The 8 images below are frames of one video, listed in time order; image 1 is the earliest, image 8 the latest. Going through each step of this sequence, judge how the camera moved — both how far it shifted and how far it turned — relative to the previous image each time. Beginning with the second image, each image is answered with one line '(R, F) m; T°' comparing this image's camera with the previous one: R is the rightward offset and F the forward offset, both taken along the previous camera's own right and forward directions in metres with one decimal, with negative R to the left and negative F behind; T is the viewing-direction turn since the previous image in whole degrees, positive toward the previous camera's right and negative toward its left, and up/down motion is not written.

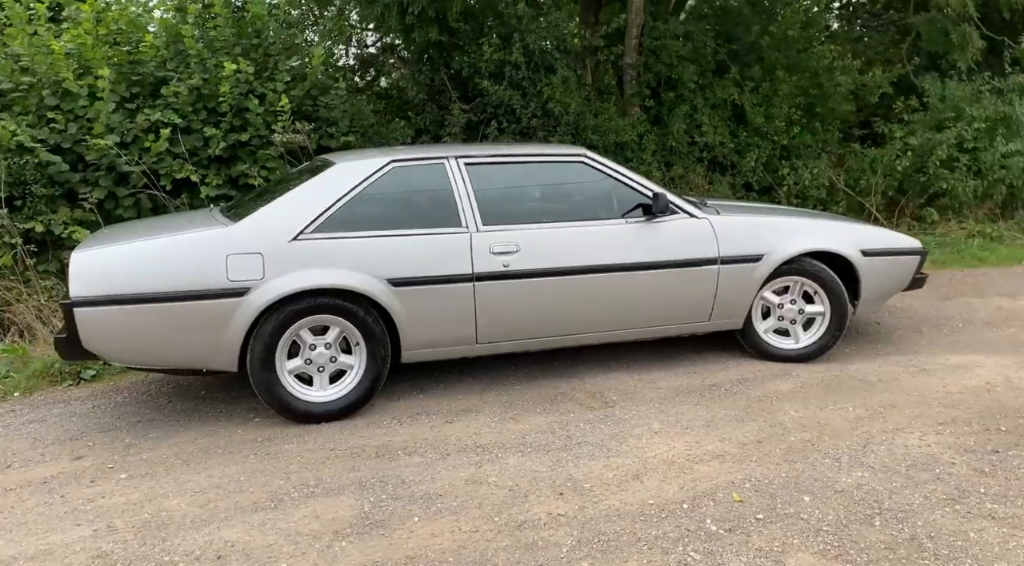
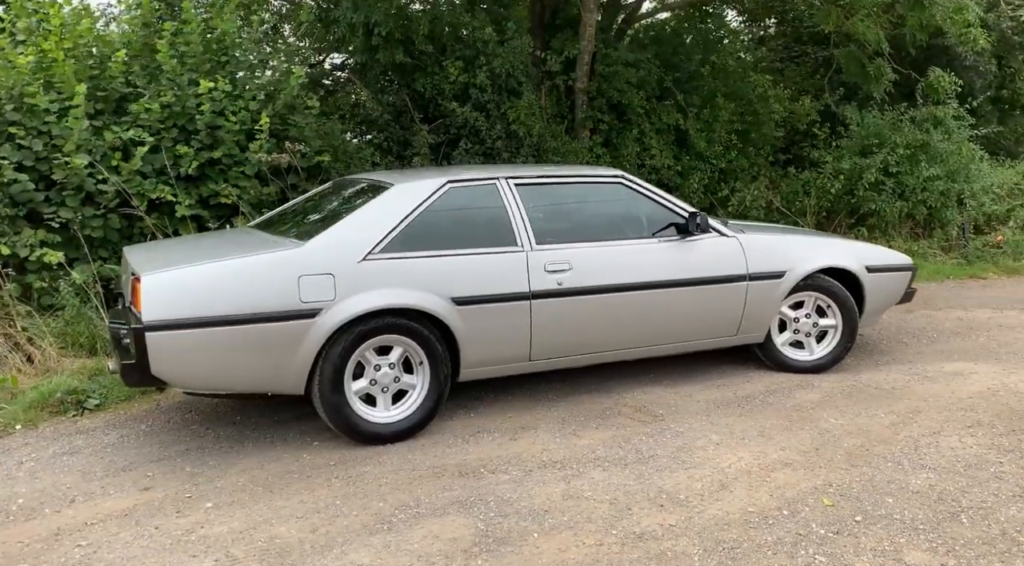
(-0.8, 0.0) m; +7°
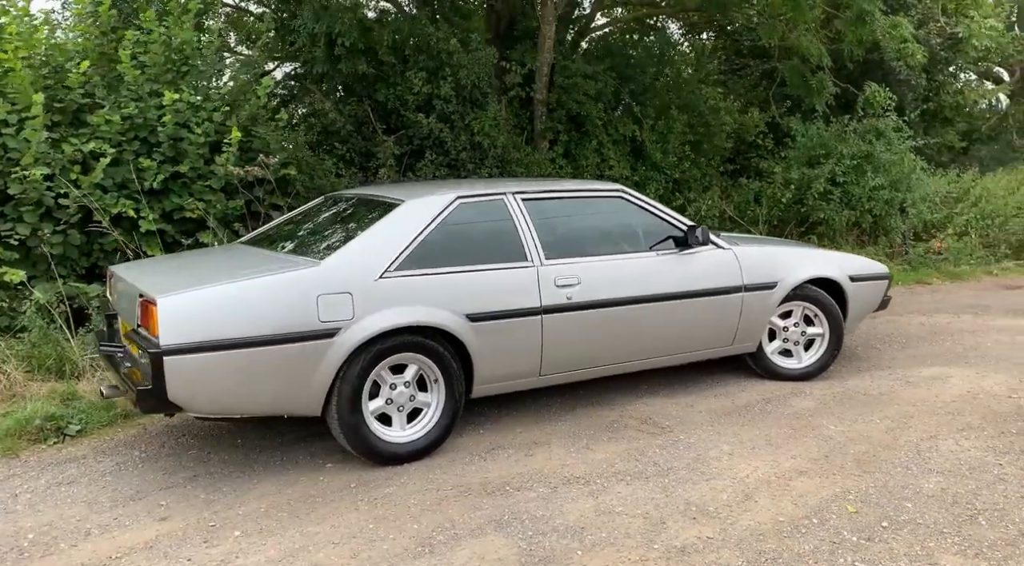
(-0.4, 0.0) m; +4°
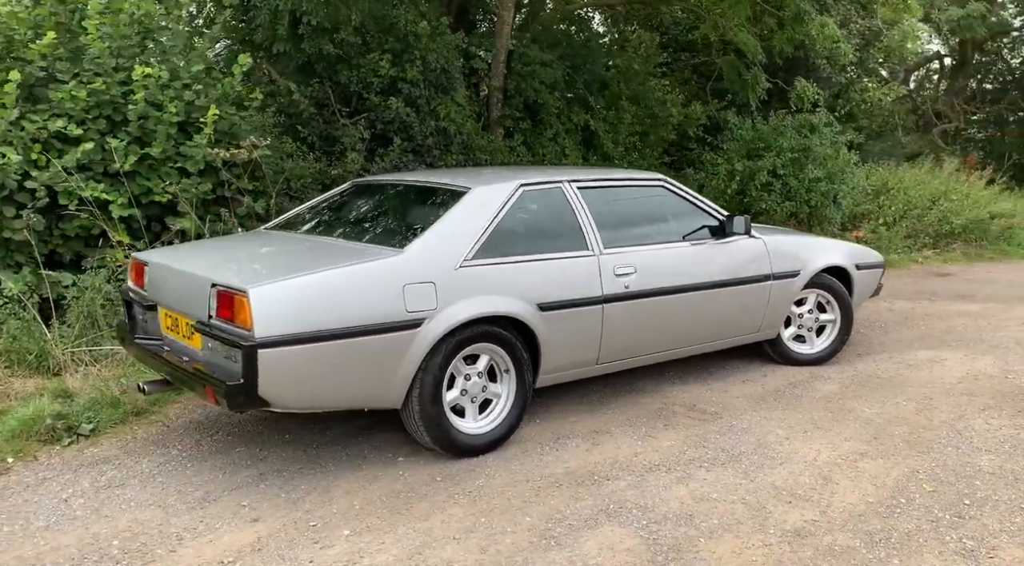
(-0.8, +0.1) m; +7°
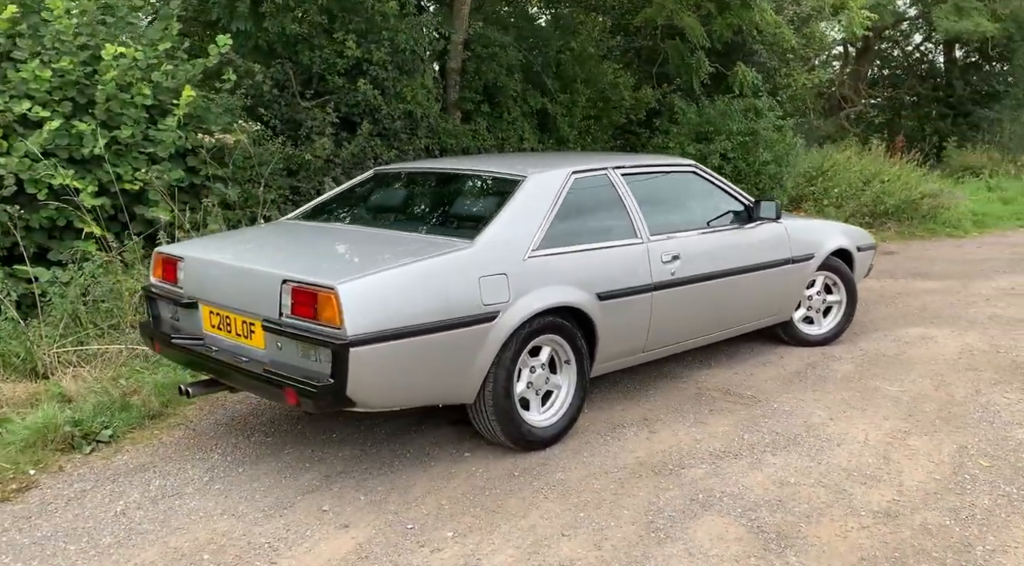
(-0.7, +0.1) m; +6°
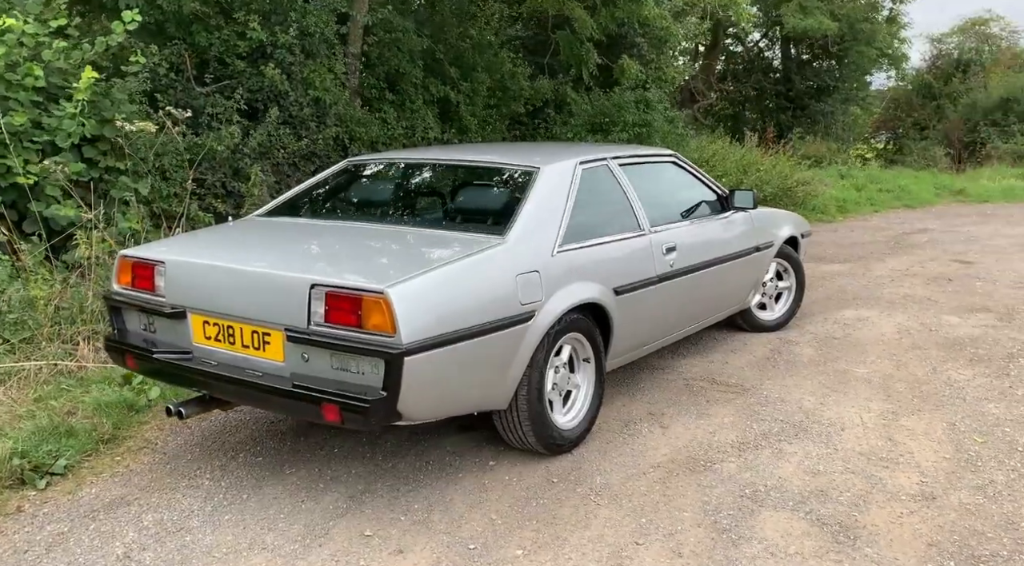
(-0.7, +0.2) m; +10°
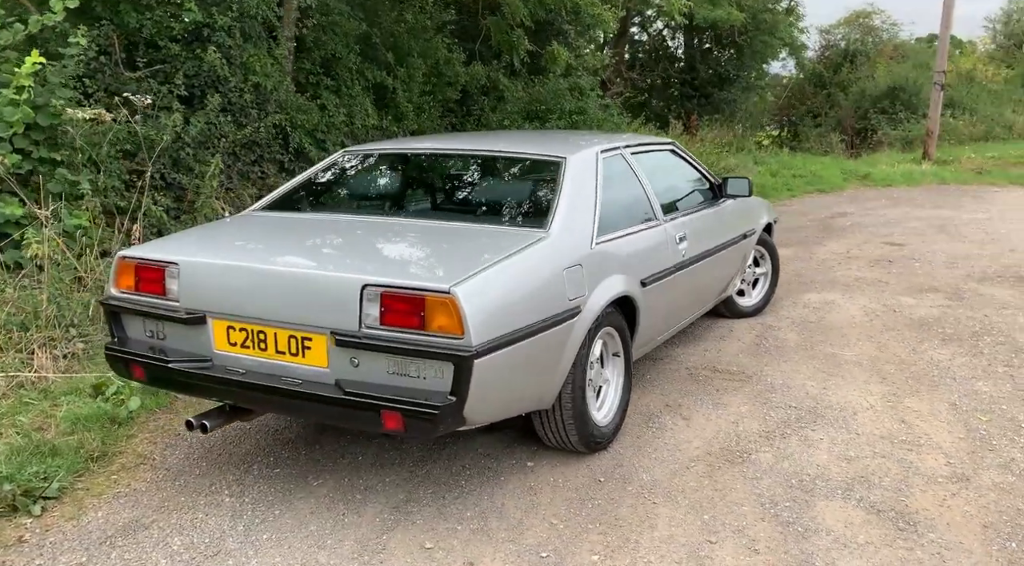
(-0.5, +0.2) m; +6°
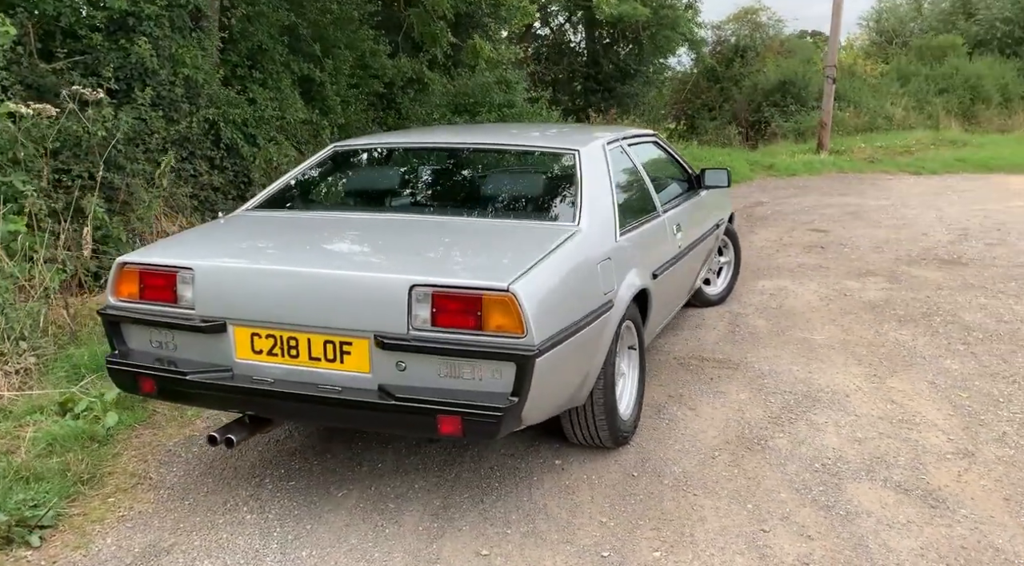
(-0.5, +0.1) m; +6°
